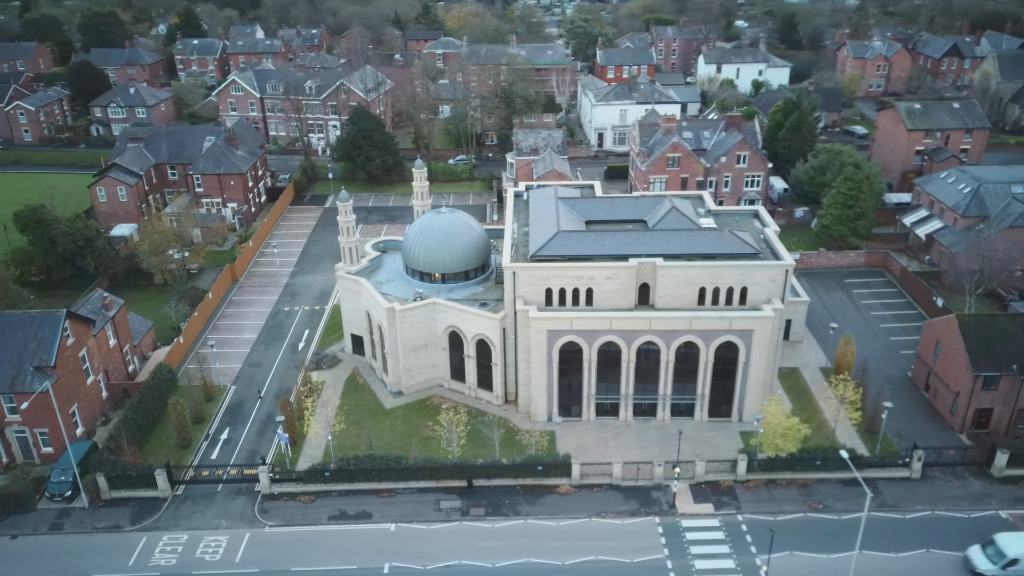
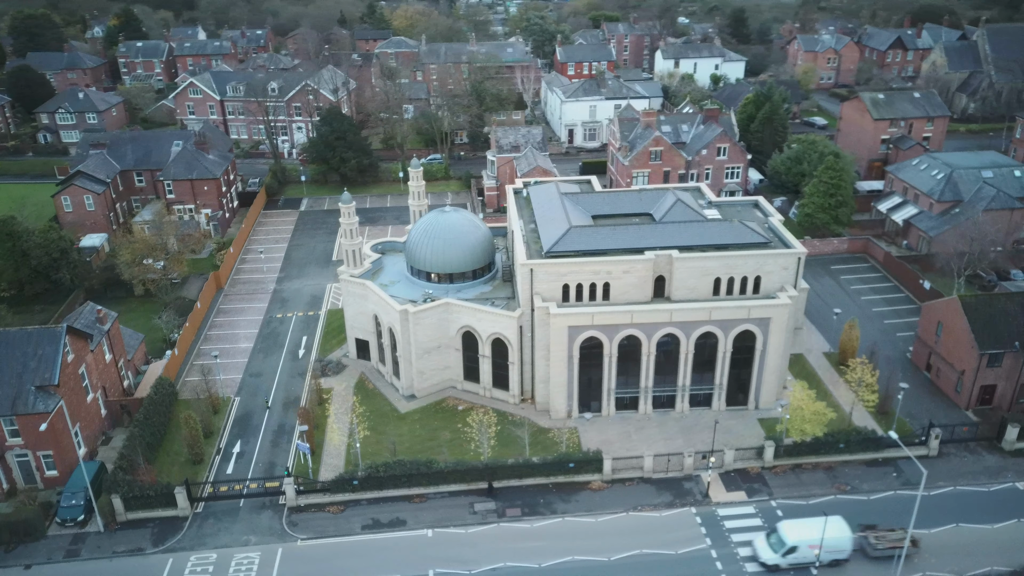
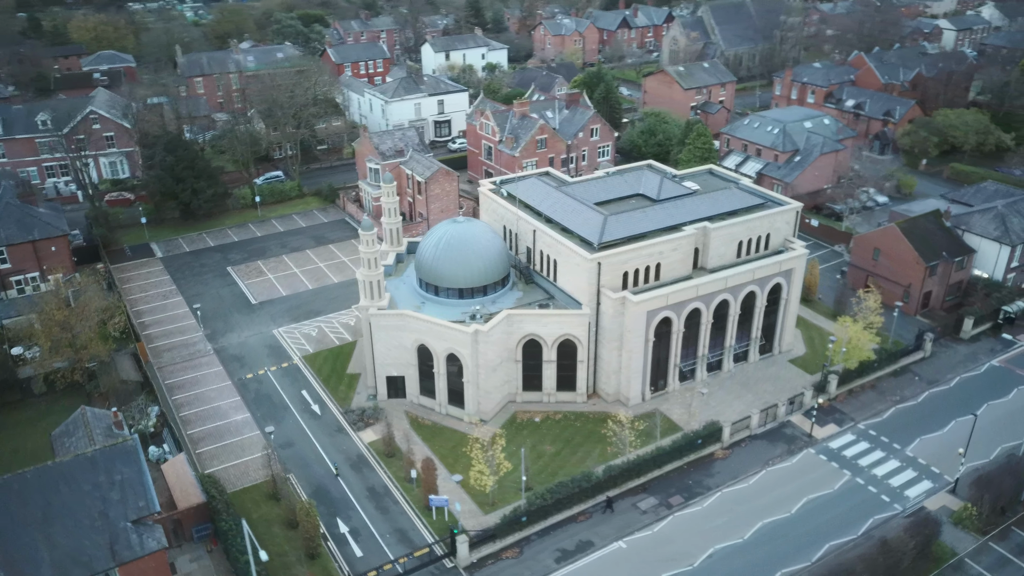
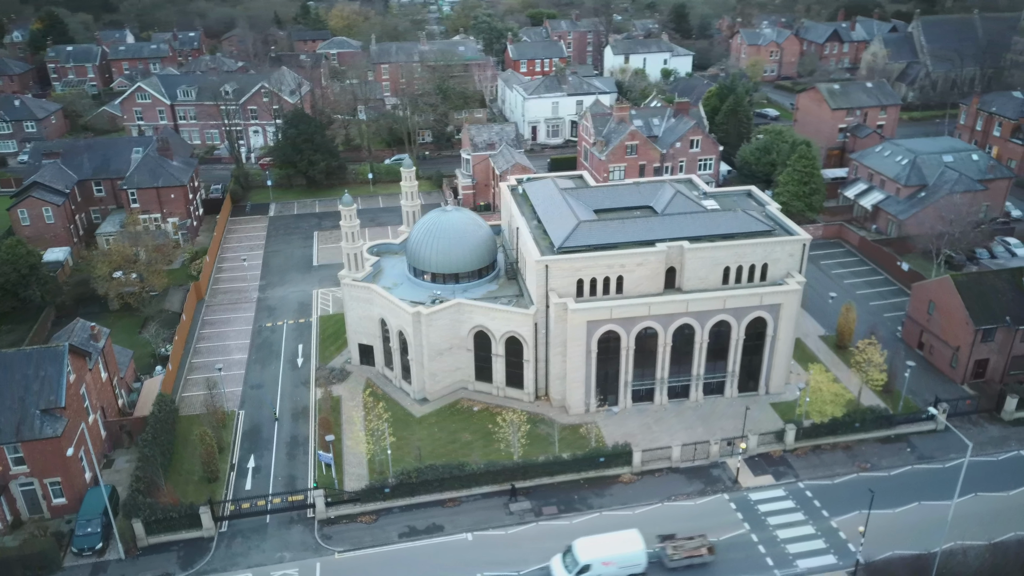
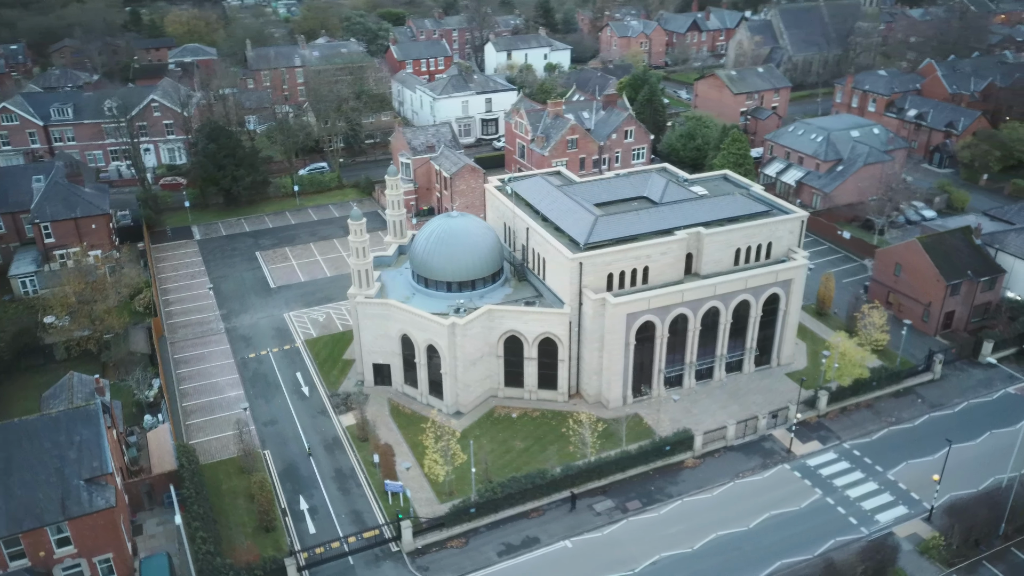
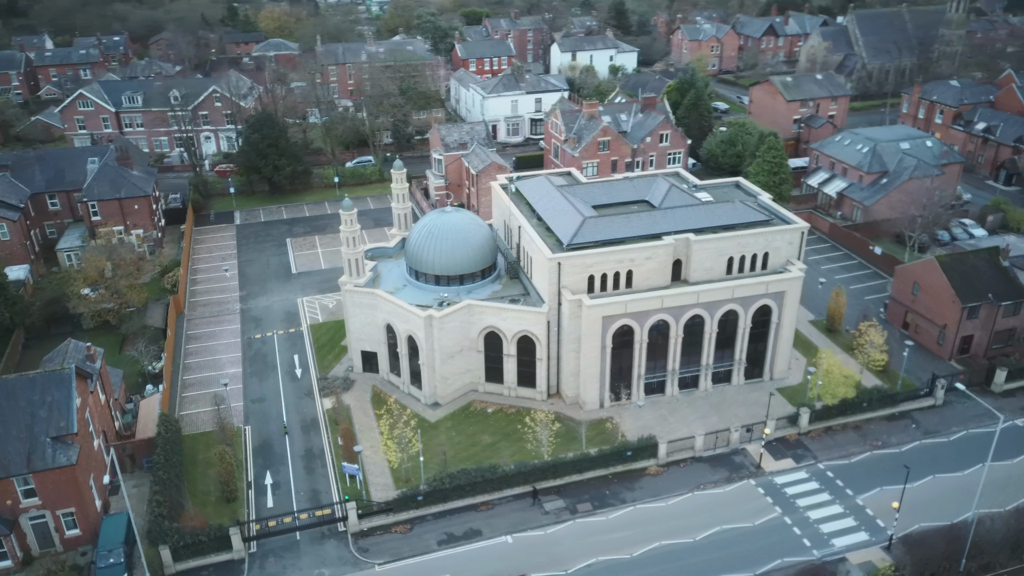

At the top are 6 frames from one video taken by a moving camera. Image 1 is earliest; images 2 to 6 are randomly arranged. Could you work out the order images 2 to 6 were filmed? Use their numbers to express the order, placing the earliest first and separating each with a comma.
2, 4, 6, 5, 3
